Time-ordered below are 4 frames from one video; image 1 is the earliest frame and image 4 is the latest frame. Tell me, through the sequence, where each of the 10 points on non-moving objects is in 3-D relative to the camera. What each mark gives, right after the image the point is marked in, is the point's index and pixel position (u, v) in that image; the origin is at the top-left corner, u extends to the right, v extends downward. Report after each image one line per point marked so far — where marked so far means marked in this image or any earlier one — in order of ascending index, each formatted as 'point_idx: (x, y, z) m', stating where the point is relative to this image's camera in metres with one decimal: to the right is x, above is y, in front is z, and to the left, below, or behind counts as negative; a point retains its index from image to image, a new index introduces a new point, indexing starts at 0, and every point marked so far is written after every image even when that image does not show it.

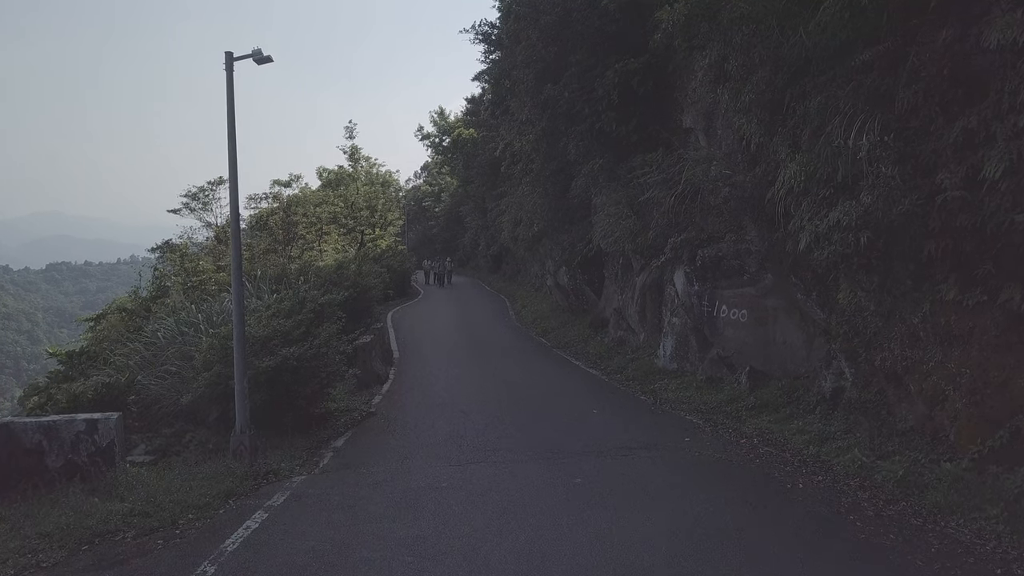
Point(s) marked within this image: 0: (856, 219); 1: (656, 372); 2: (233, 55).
0: (+4.2, +0.8, +7.6) m
1: (+3.1, -1.8, +13.2) m
2: (-3.6, +3.0, +8.1) m
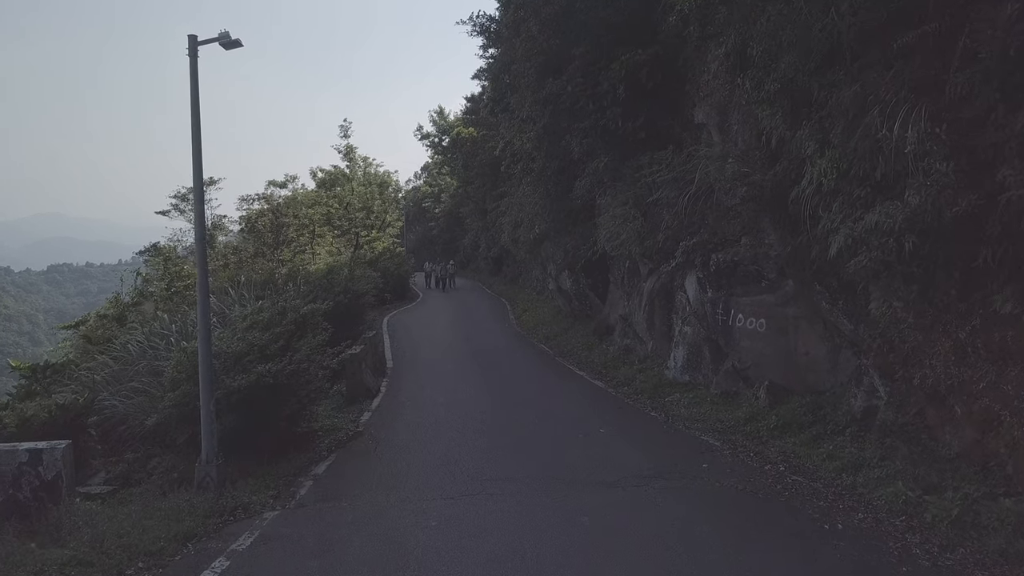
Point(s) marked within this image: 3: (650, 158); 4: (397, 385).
0: (+4.1, +0.7, +6.7) m
1: (+3.1, -1.9, +12.4) m
2: (-3.6, +2.9, +7.2) m
3: (+3.0, +2.8, +13.8) m
4: (-2.5, -2.1, +13.4) m
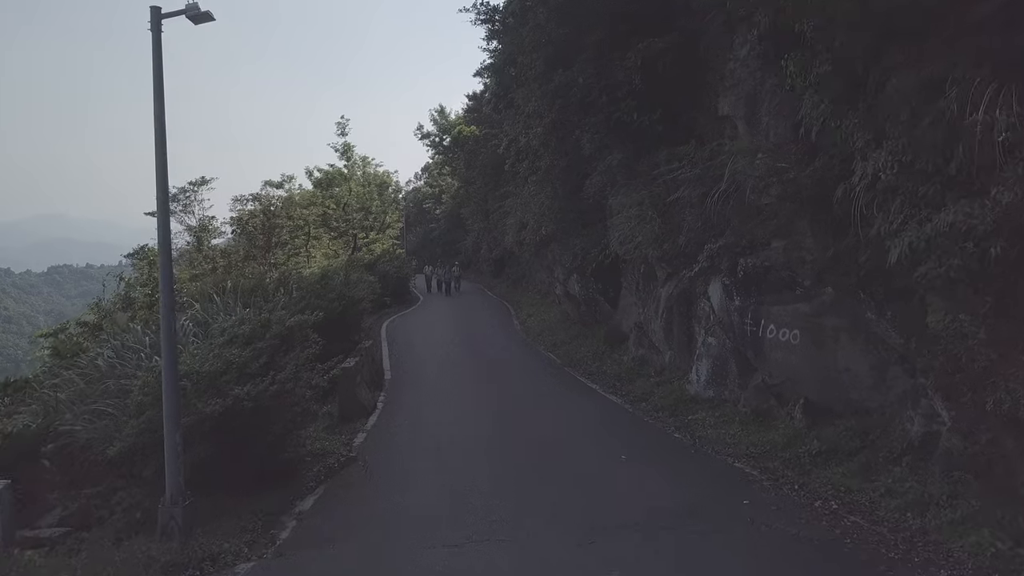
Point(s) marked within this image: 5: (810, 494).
0: (+4.3, +0.6, +5.7) m
1: (+3.2, -2.0, +11.4) m
2: (-3.5, +2.8, +6.3) m
3: (+3.2, +2.7, +12.8) m
4: (-2.3, -2.2, +12.4) m
5: (+3.5, -2.4, +7.3) m
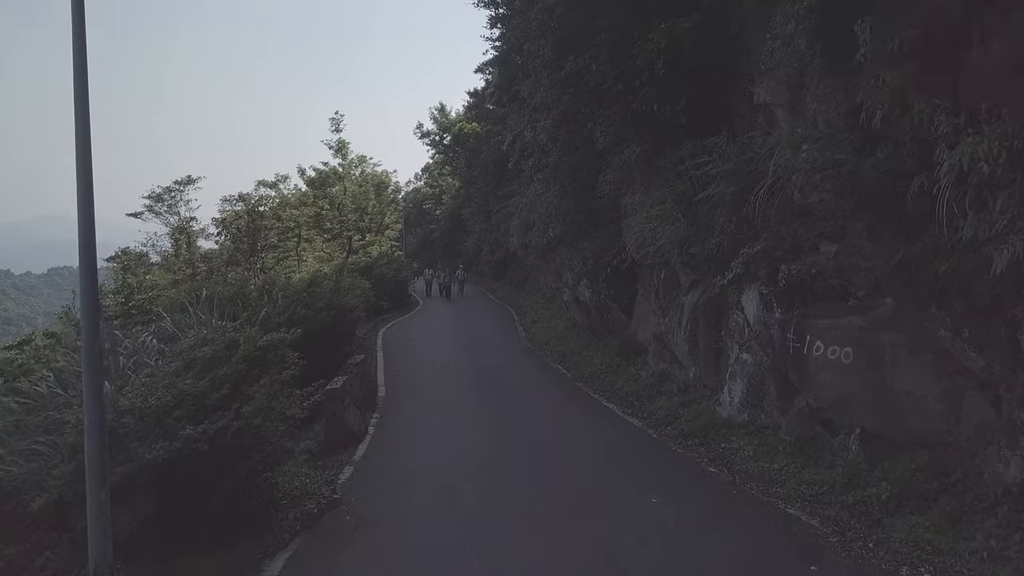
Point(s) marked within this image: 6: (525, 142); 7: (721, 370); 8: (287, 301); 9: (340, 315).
0: (+4.4, +0.5, +4.4) m
1: (+3.3, -2.2, +10.1) m
2: (-3.4, +2.6, +5.0) m
3: (+3.3, +2.6, +11.5) m
4: (-2.2, -2.4, +11.1) m
5: (+3.6, -2.5, +6.0) m
6: (+0.4, +4.1, +17.5) m
7: (+3.6, -1.4, +10.9) m
8: (-4.4, -0.2, +12.2) m
9: (-3.5, -0.6, +12.9) m
